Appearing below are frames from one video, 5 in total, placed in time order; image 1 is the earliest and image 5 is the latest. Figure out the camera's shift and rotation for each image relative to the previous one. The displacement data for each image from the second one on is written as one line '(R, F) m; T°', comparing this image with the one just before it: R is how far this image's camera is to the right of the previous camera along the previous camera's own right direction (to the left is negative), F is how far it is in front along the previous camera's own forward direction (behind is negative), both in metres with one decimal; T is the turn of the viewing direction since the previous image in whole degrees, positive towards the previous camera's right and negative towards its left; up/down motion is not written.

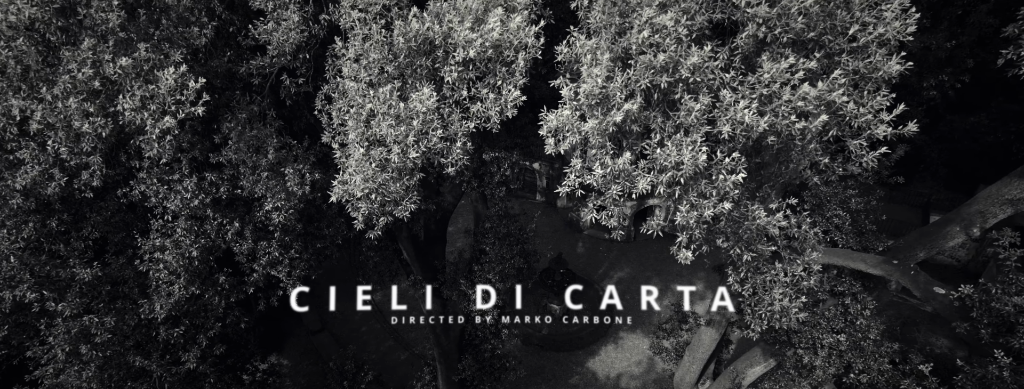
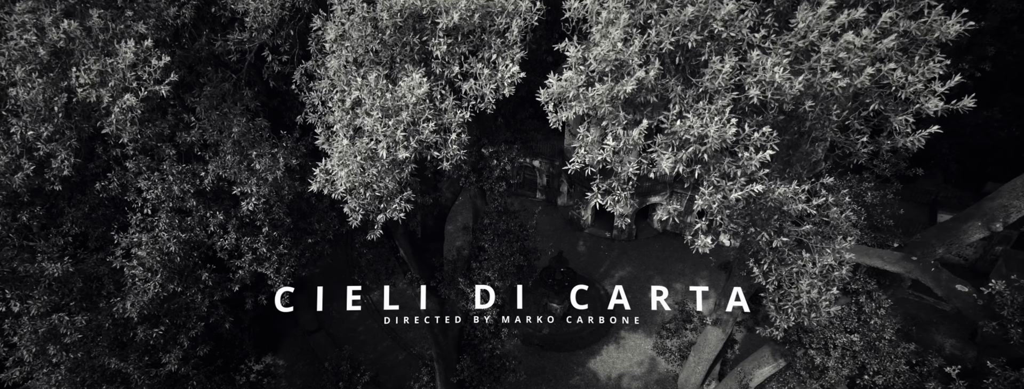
(0.0, +0.6) m; 0°
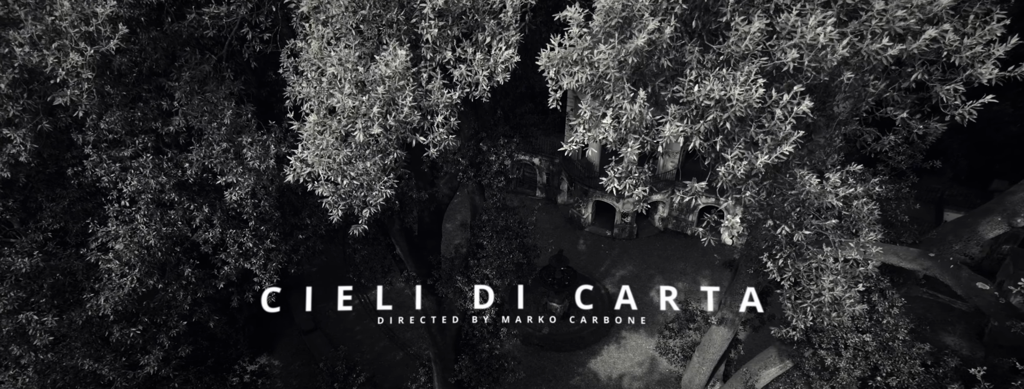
(0.0, +0.5) m; 0°
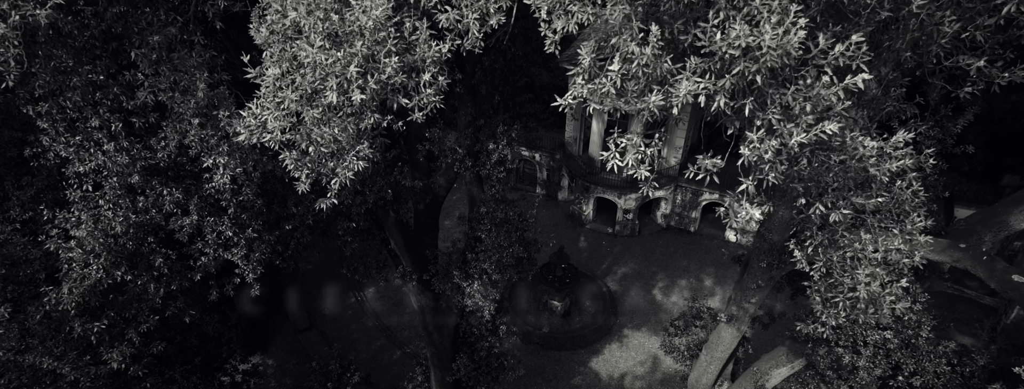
(0.0, +0.8) m; 0°
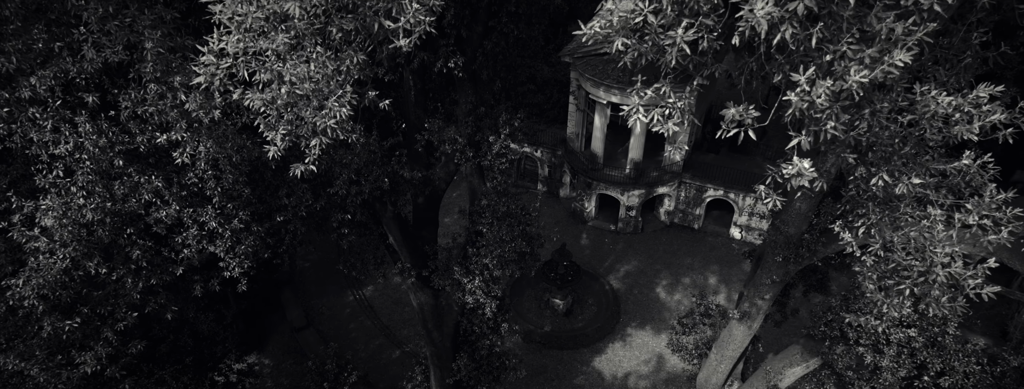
(-0.1, +0.7) m; 0°
